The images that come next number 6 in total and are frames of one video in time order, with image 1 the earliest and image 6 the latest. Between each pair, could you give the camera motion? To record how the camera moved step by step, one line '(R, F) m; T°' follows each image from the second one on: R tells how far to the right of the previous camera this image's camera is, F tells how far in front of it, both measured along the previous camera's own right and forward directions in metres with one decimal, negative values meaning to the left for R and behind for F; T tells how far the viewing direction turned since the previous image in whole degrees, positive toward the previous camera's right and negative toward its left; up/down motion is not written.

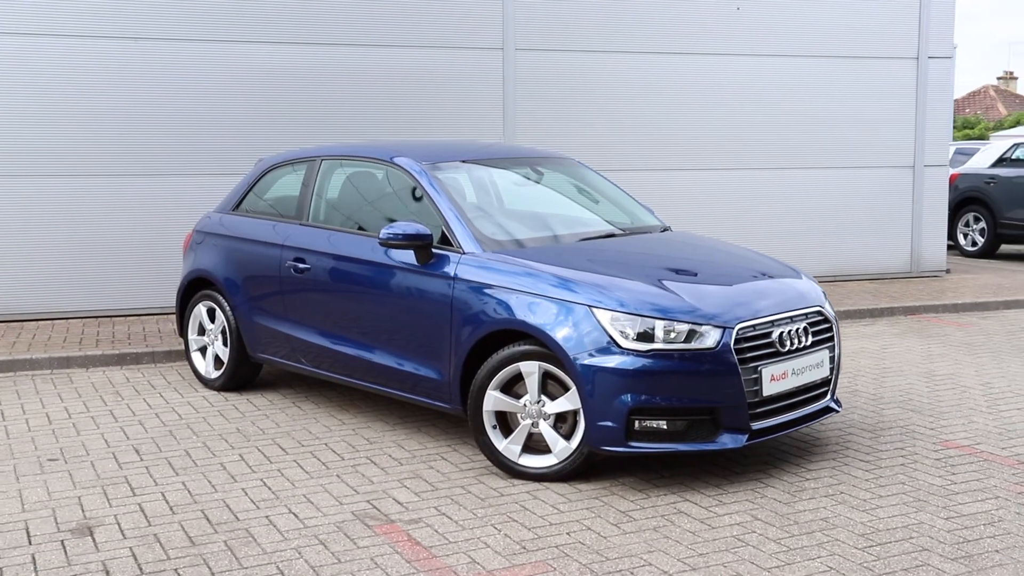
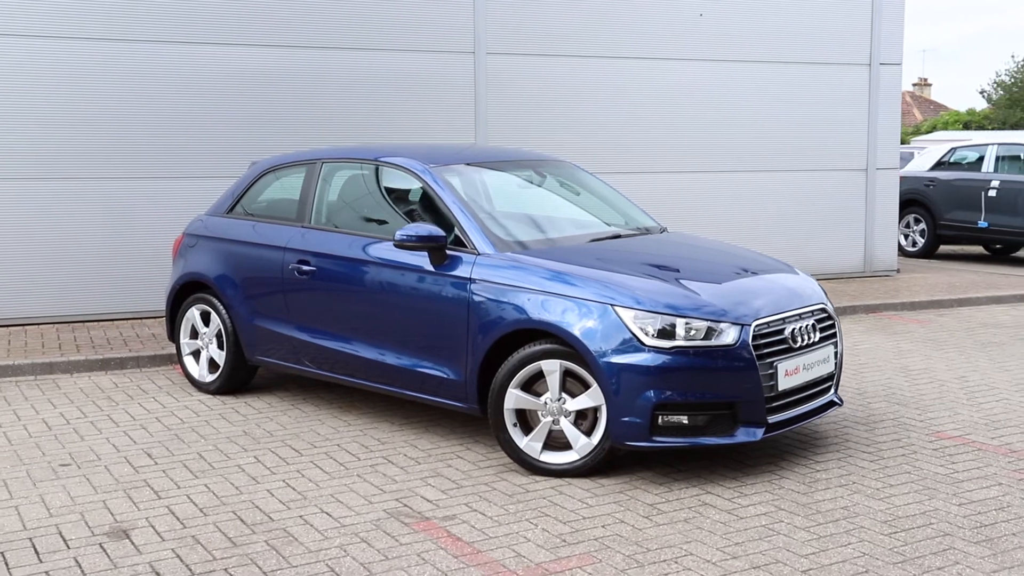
(-0.4, -0.1) m; +4°
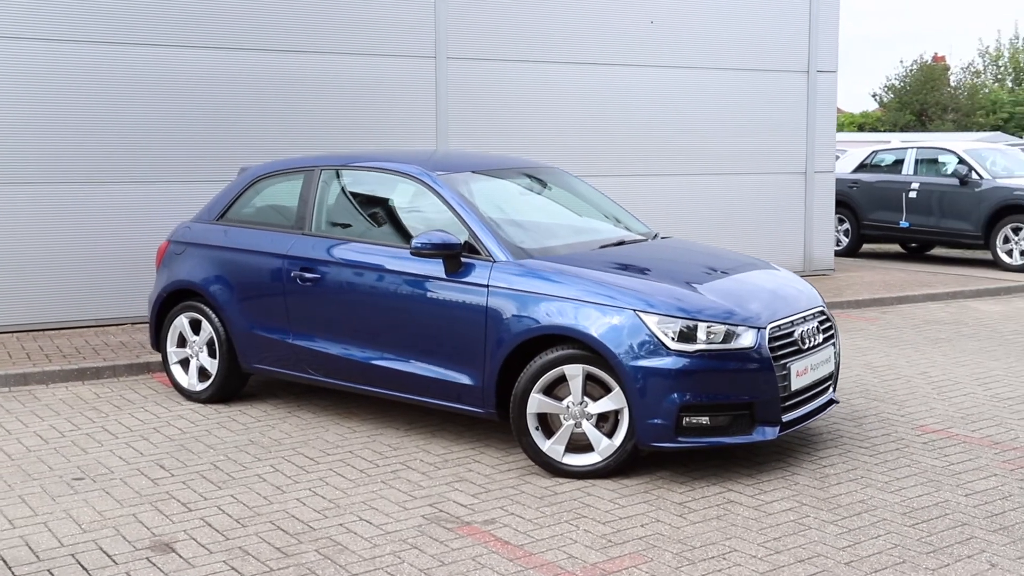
(-0.6, -0.1) m; +5°
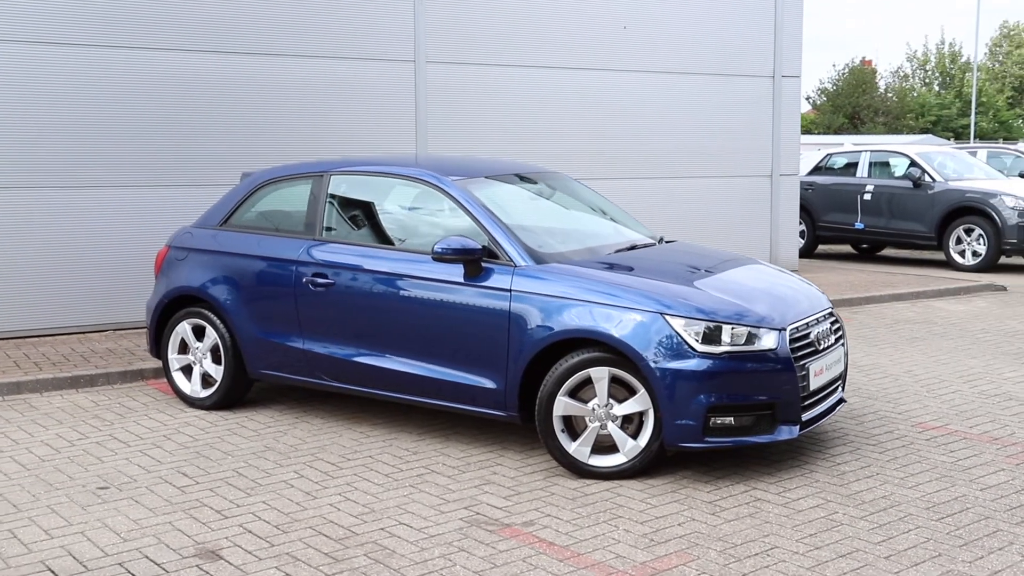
(-0.4, 0.0) m; +3°
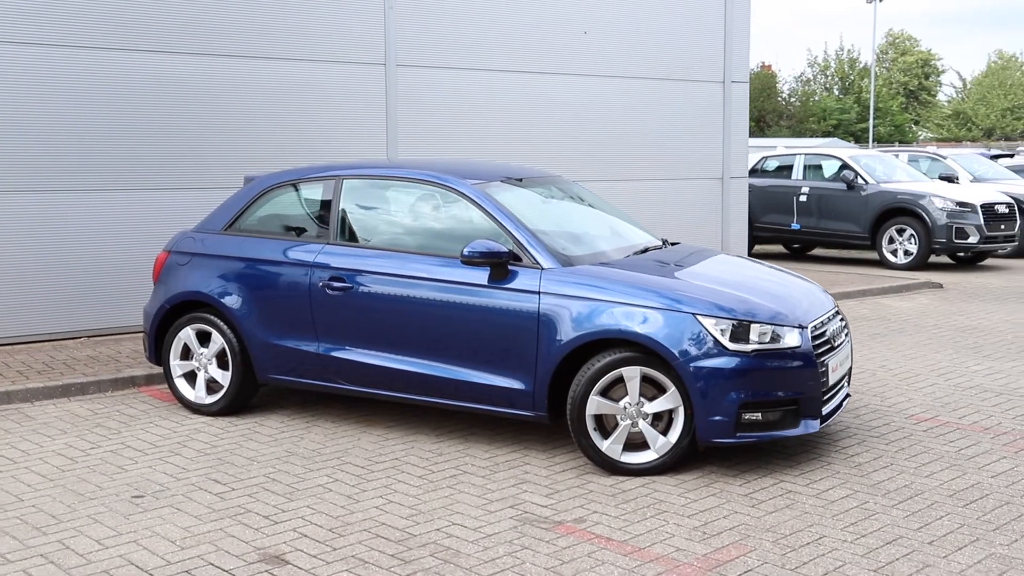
(-0.6, -0.1) m; +5°
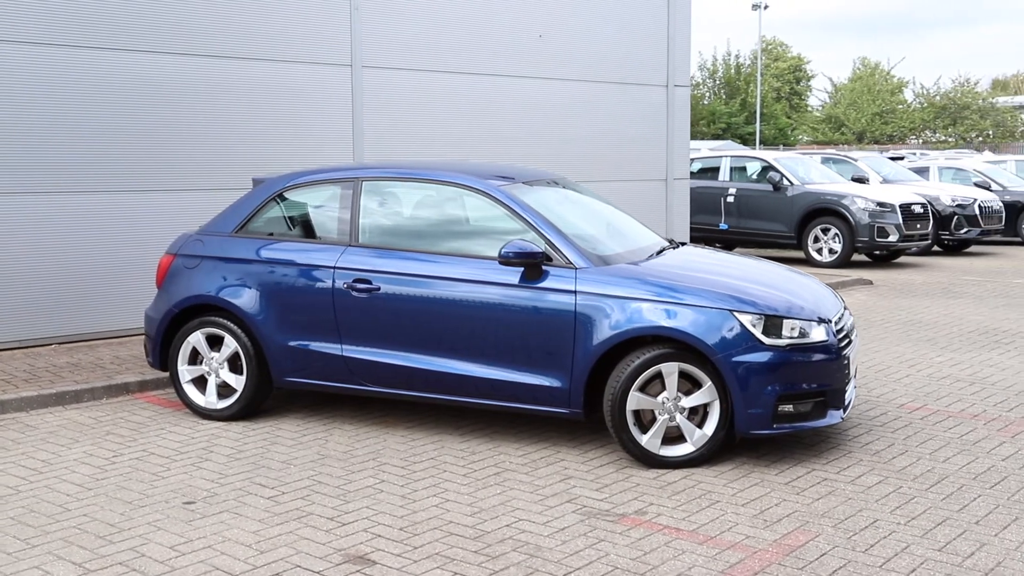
(-0.7, -0.1) m; +6°
